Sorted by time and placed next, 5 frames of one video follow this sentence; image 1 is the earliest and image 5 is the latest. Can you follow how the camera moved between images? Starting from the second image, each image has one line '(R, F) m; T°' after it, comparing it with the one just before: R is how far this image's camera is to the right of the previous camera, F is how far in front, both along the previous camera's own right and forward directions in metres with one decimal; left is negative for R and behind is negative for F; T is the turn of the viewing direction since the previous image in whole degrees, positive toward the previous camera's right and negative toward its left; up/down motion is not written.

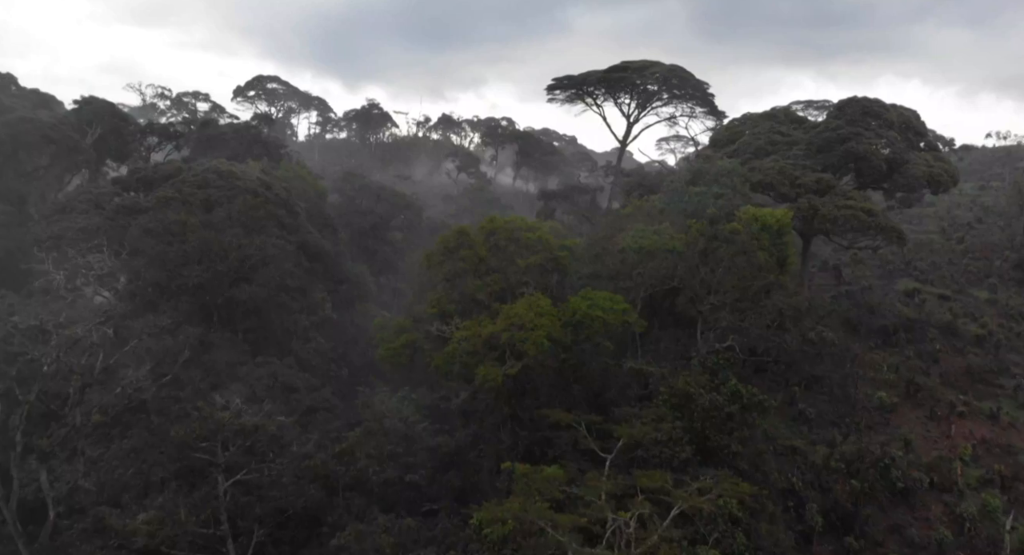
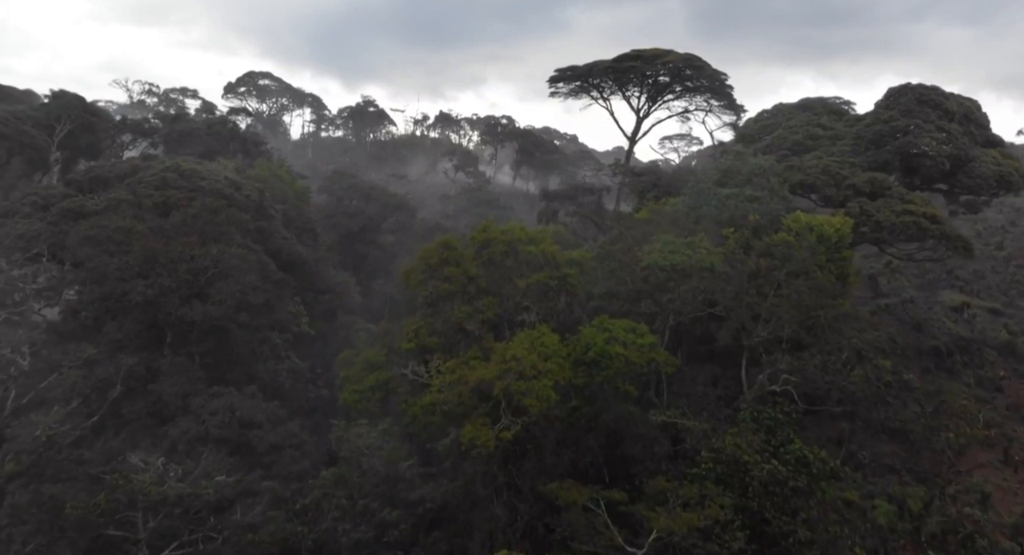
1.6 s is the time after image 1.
(+0.1, +3.8) m; 0°
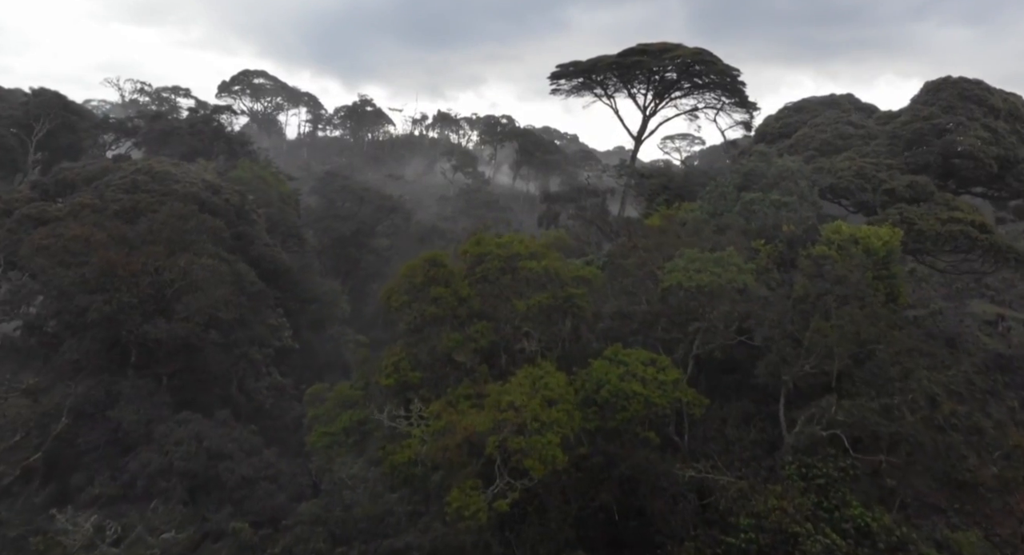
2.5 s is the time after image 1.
(0.0, +2.2) m; 0°
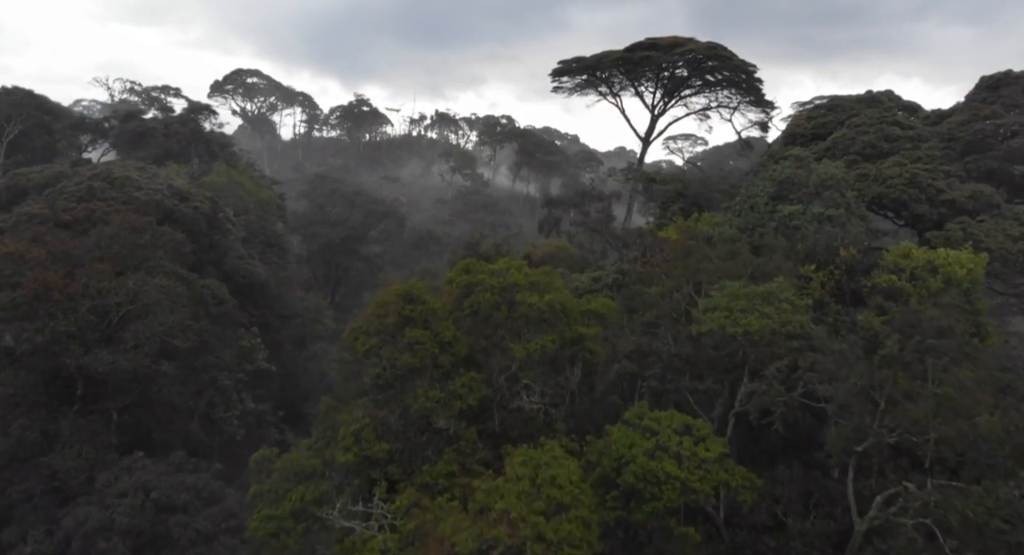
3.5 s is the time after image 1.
(+0.1, +2.7) m; 0°
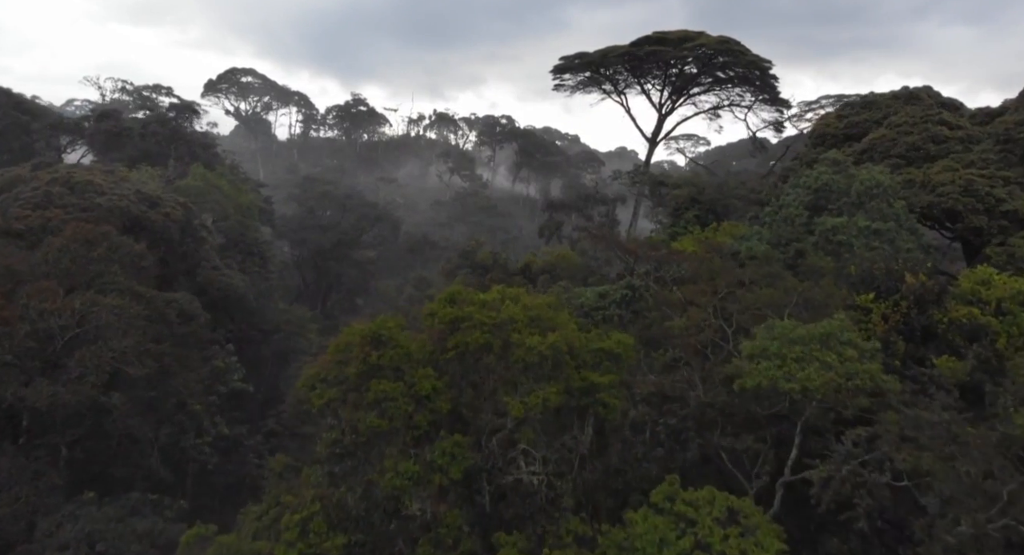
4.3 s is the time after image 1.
(+0.1, +2.1) m; 0°
